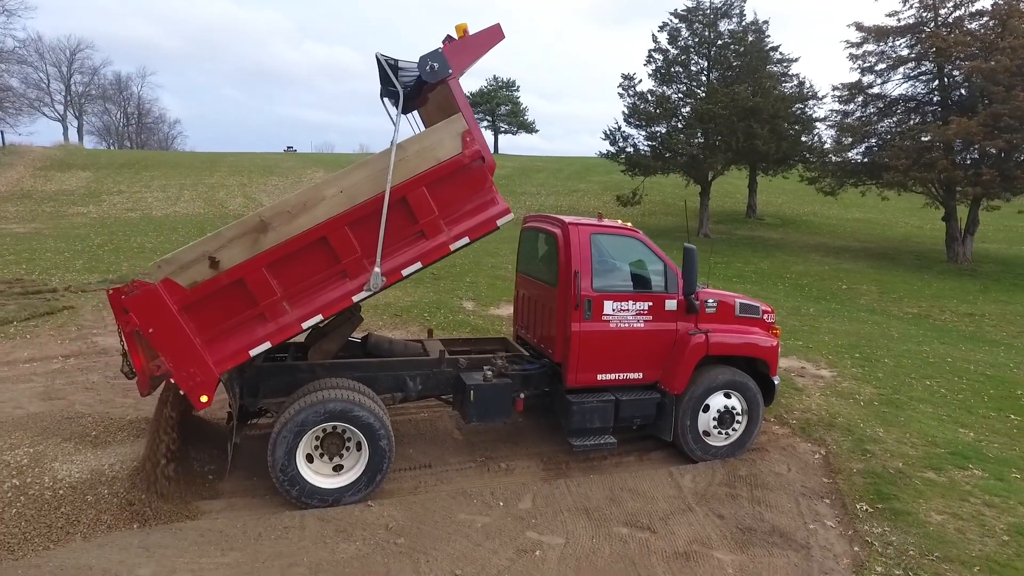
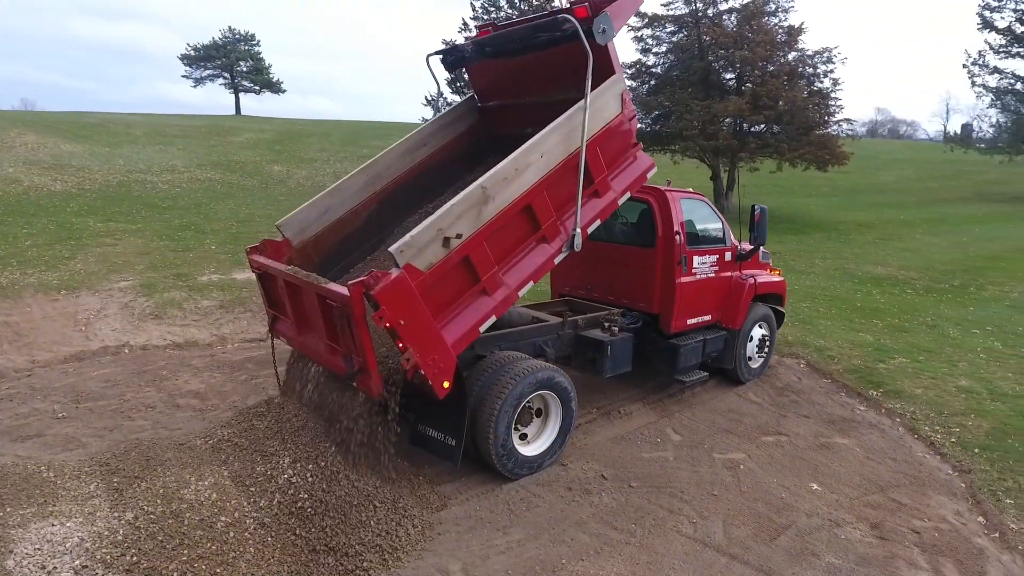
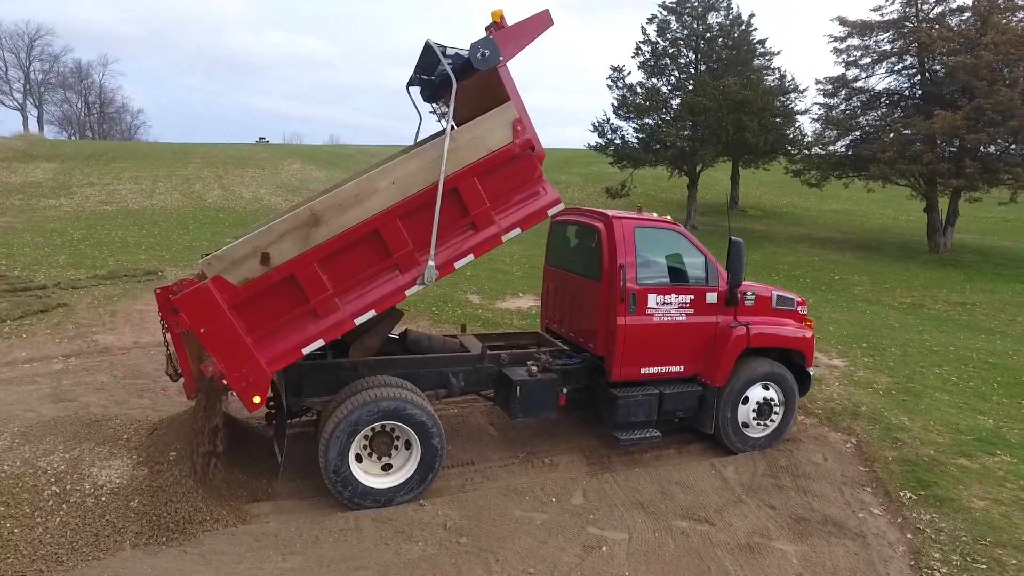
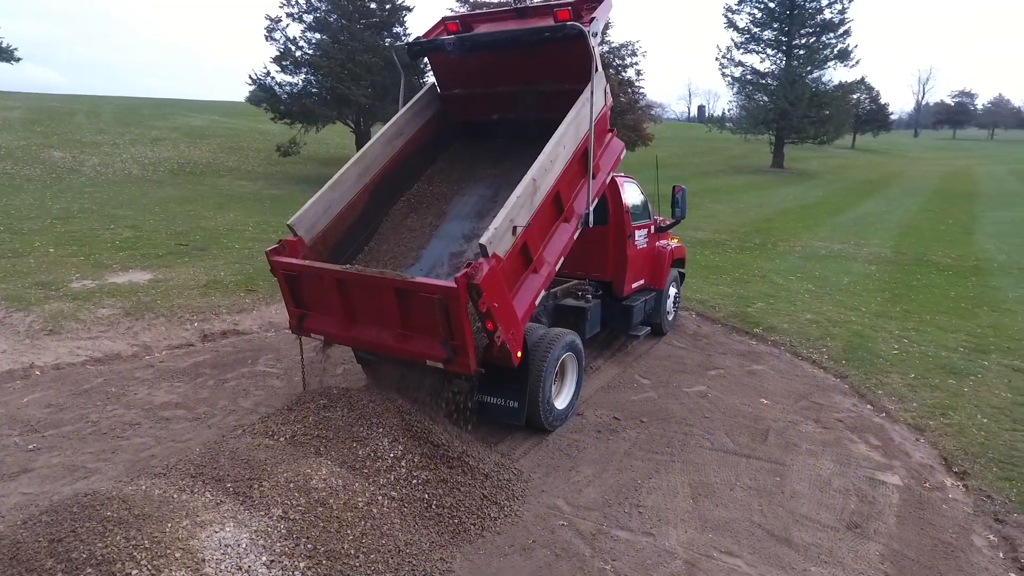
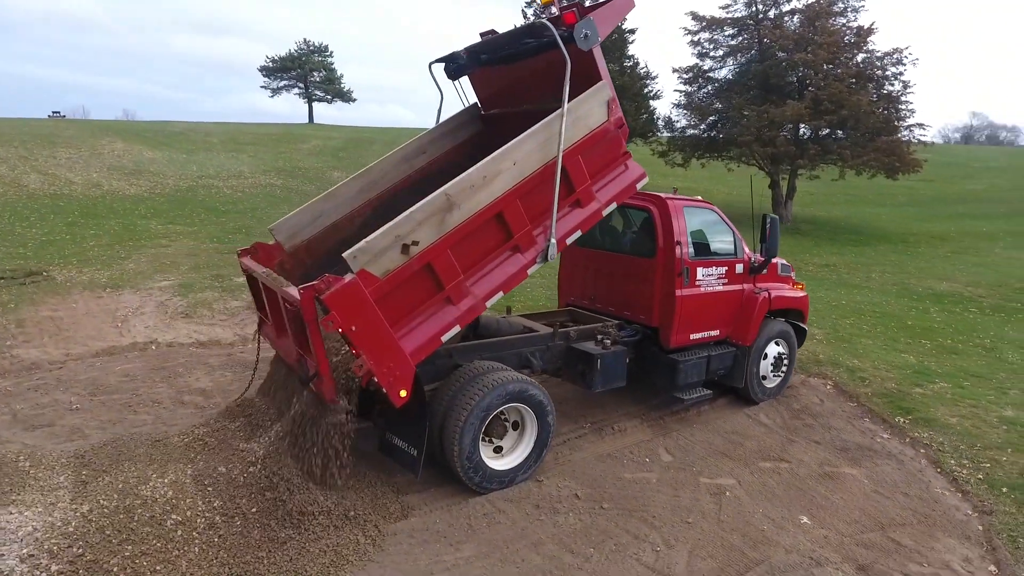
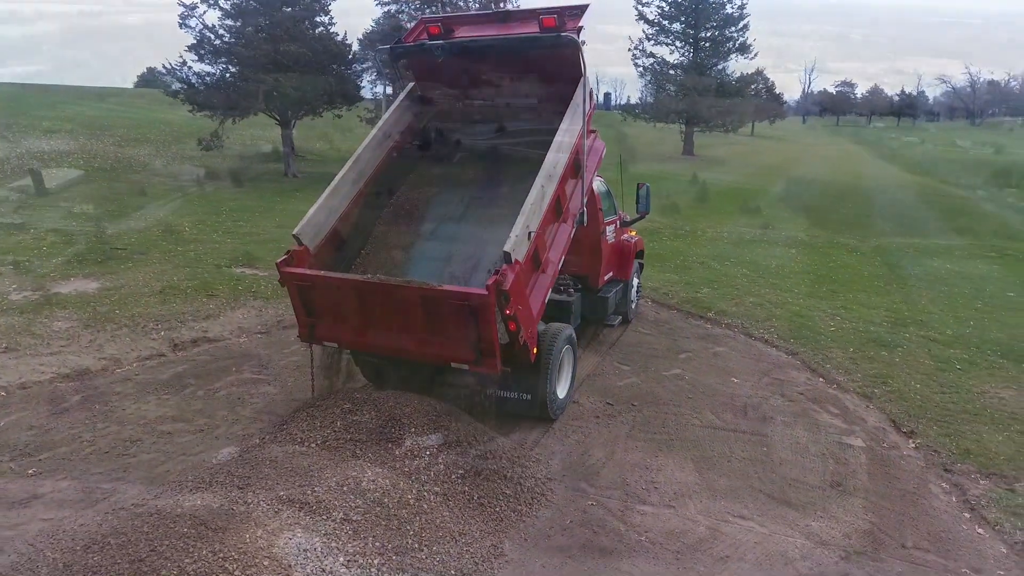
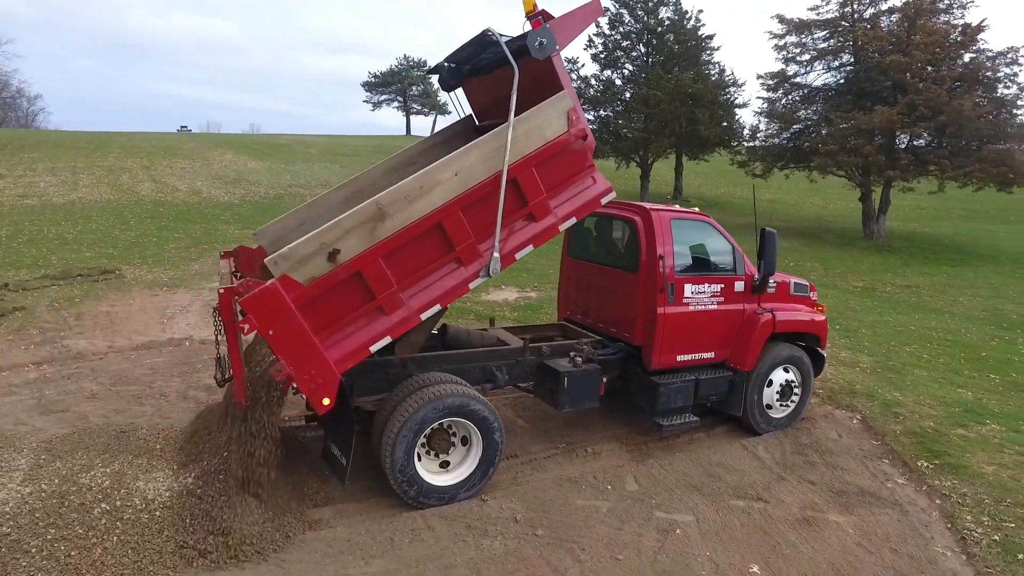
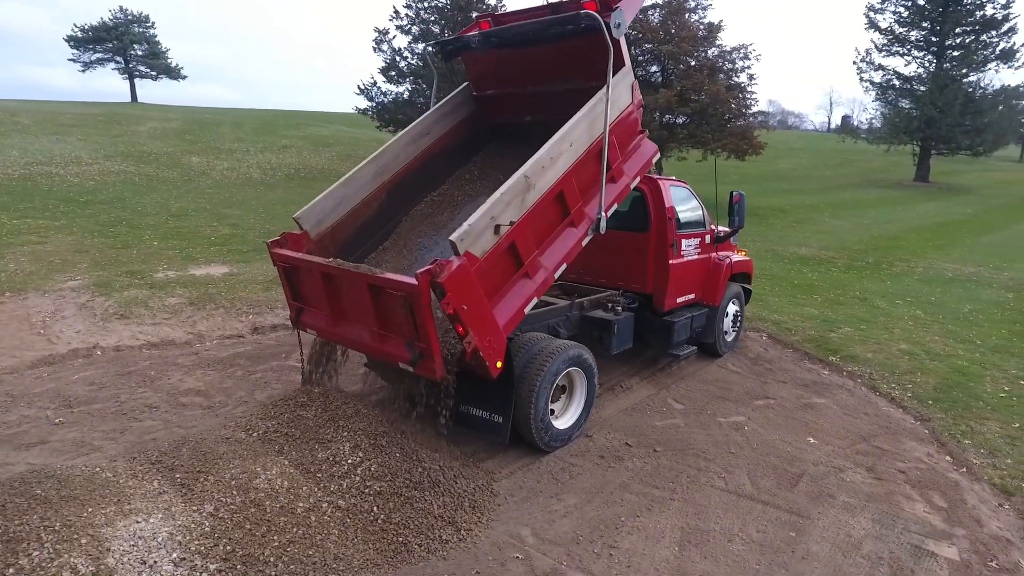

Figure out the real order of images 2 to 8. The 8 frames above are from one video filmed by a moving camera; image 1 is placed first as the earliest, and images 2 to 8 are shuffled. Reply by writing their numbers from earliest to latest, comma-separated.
3, 7, 5, 2, 8, 4, 6
